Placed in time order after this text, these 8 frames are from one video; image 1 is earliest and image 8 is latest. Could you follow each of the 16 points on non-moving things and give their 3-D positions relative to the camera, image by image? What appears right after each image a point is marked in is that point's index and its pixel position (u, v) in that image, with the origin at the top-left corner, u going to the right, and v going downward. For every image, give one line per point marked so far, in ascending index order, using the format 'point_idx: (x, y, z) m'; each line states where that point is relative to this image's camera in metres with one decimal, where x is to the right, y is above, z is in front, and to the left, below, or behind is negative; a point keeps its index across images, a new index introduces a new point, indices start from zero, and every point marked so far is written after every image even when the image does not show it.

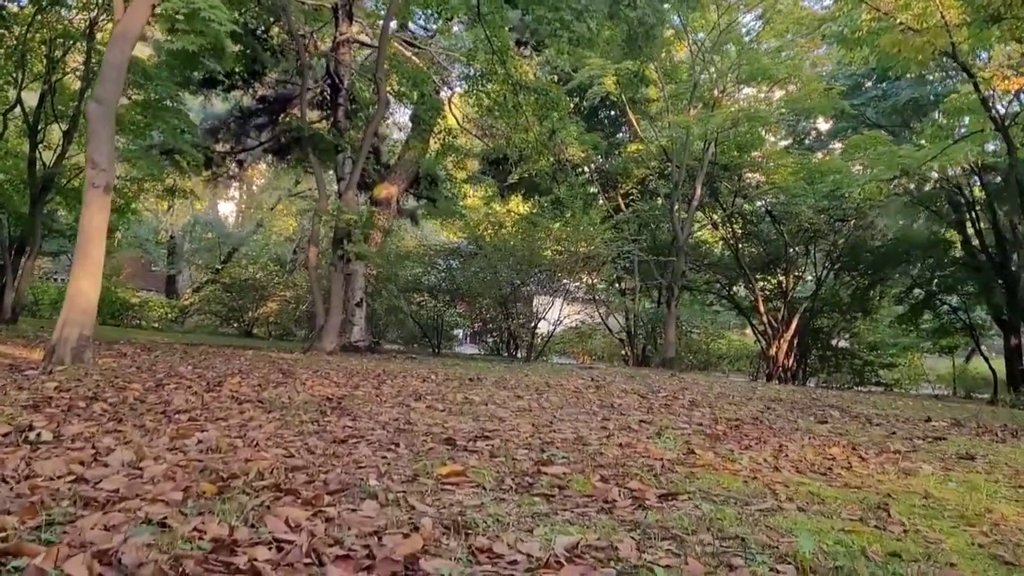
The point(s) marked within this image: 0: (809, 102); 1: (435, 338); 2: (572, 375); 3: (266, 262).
0: (+4.8, +3.0, +13.4) m
1: (-1.5, -1.0, +15.8) m
2: (+0.5, -0.7, +7.0) m
3: (-4.8, +0.5, +16.2) m
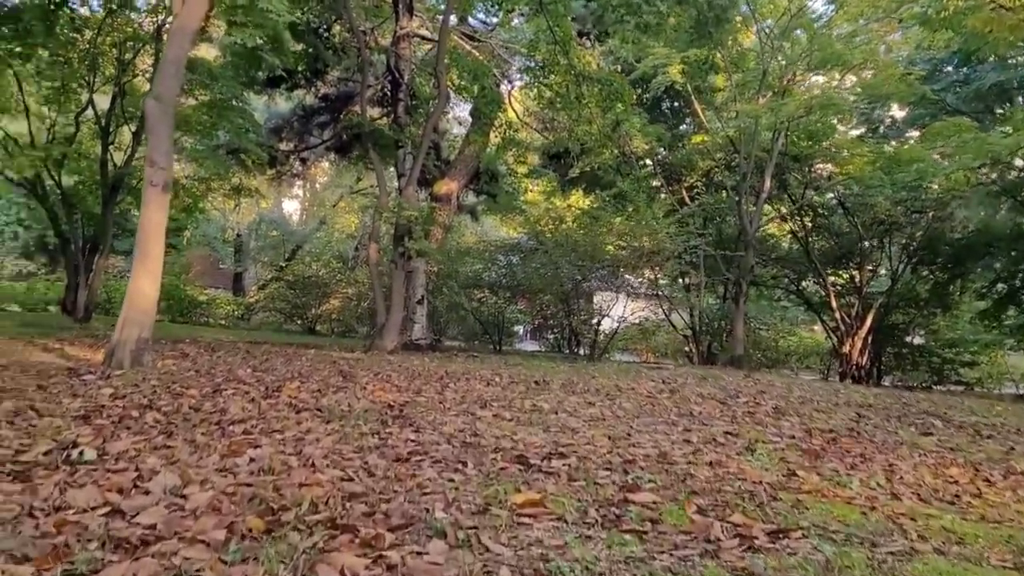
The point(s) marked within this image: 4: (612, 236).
0: (+5.8, +3.0, +12.7) m
1: (-0.3, -0.9, +15.6) m
2: (+1.0, -0.7, +6.7) m
3: (-3.6, +0.6, +16.3) m
4: (+1.5, +0.8, +13.3) m
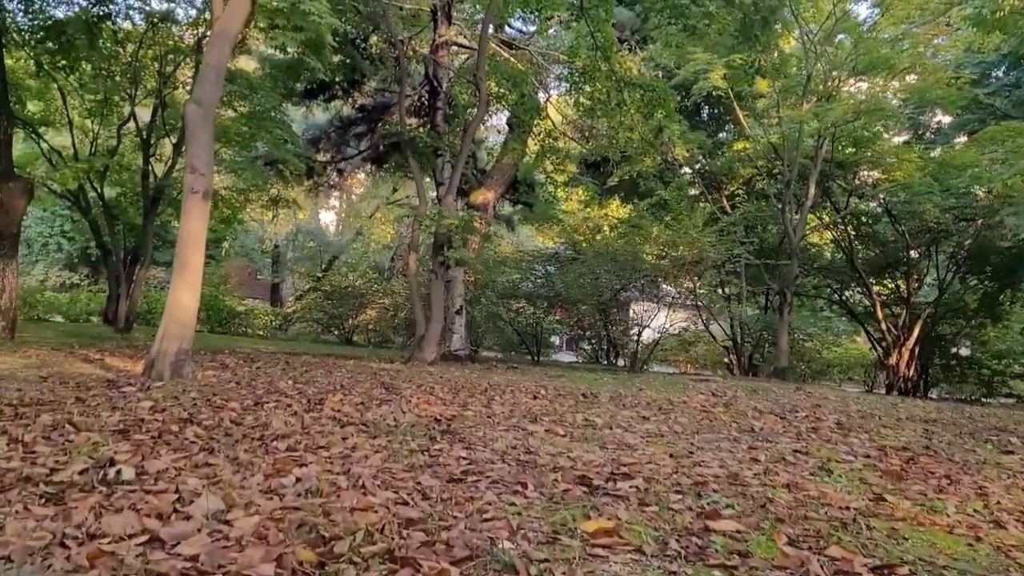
0: (+6.4, +2.9, +12.3) m
1: (+0.4, -1.1, +15.4) m
2: (+1.3, -0.8, +6.4) m
3: (-2.9, +0.4, +16.2) m
4: (+2.1, +0.7, +13.1) m
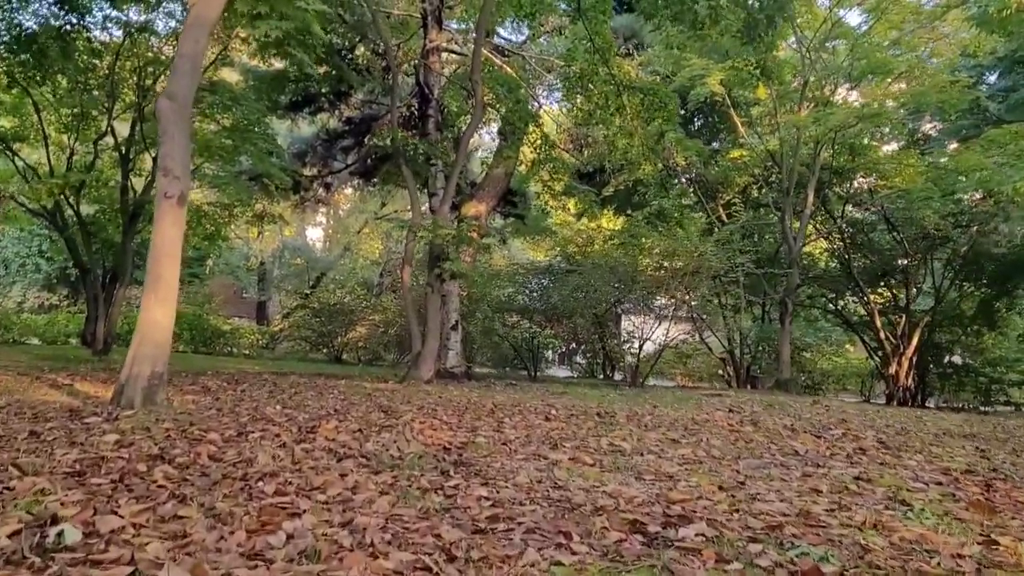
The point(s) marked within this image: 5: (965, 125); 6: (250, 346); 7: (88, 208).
0: (+6.2, +2.8, +12.1) m
1: (+0.3, -1.3, +15.0) m
2: (+1.4, -0.9, +6.1) m
3: (-3.0, 0.0, +15.8) m
4: (+2.0, +0.5, +12.7) m
5: (+7.6, +2.8, +14.0) m
6: (-5.3, -1.2, +16.9) m
7: (-6.7, +1.3, +13.1) m
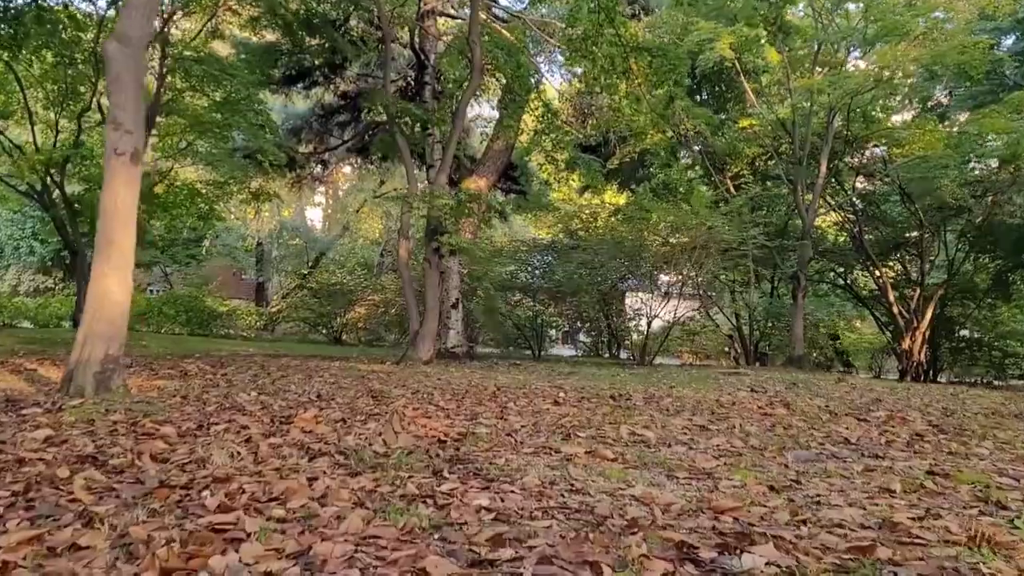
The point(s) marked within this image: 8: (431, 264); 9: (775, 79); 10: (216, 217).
0: (+6.3, +3.2, +11.6) m
1: (+0.4, -0.9, +14.6) m
2: (+1.4, -0.7, +5.6) m
3: (-3.0, +0.4, +15.4) m
4: (+2.1, +0.8, +12.2) m
5: (+7.6, +3.2, +13.5) m
6: (-5.3, -0.8, +16.5) m
7: (-6.6, +1.5, +12.6) m
8: (-0.9, +0.3, +8.8) m
9: (+4.3, +3.4, +13.6) m
10: (-5.4, +1.3, +14.9) m
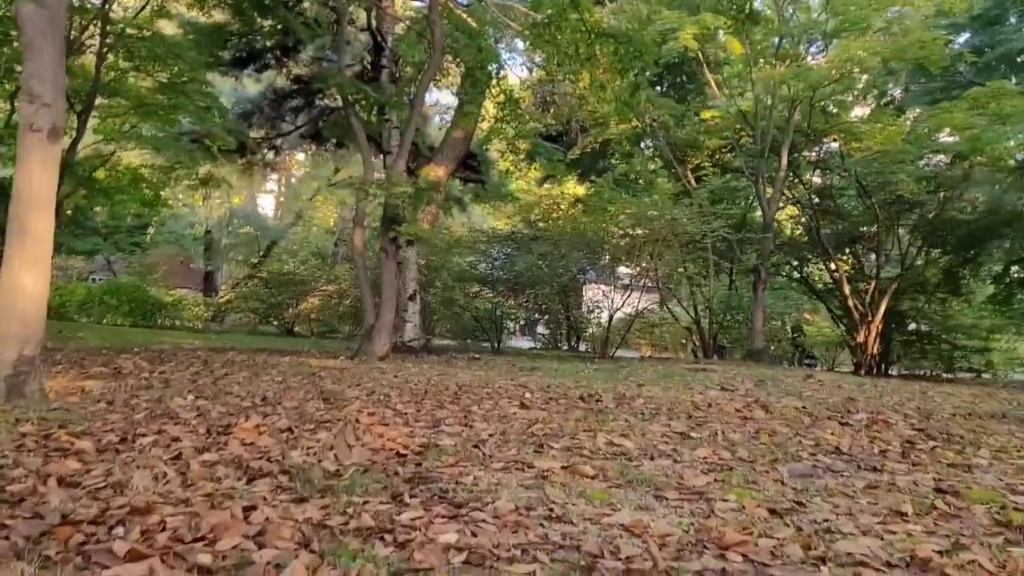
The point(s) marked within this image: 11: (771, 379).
0: (+5.7, +3.3, +11.6) m
1: (-0.4, -0.8, +14.3) m
2: (+1.1, -0.6, +5.4) m
3: (-3.7, +0.6, +14.9) m
4: (+1.5, +1.0, +12.1) m
5: (+7.0, +3.3, +13.6) m
6: (-6.1, -0.6, +15.9) m
7: (-7.2, +1.7, +11.9) m
8: (-1.3, +0.3, +8.5) m
9: (+3.7, +3.5, +13.5) m
10: (-6.1, +1.5, +14.4) m
11: (+2.0, -0.7, +6.2) m
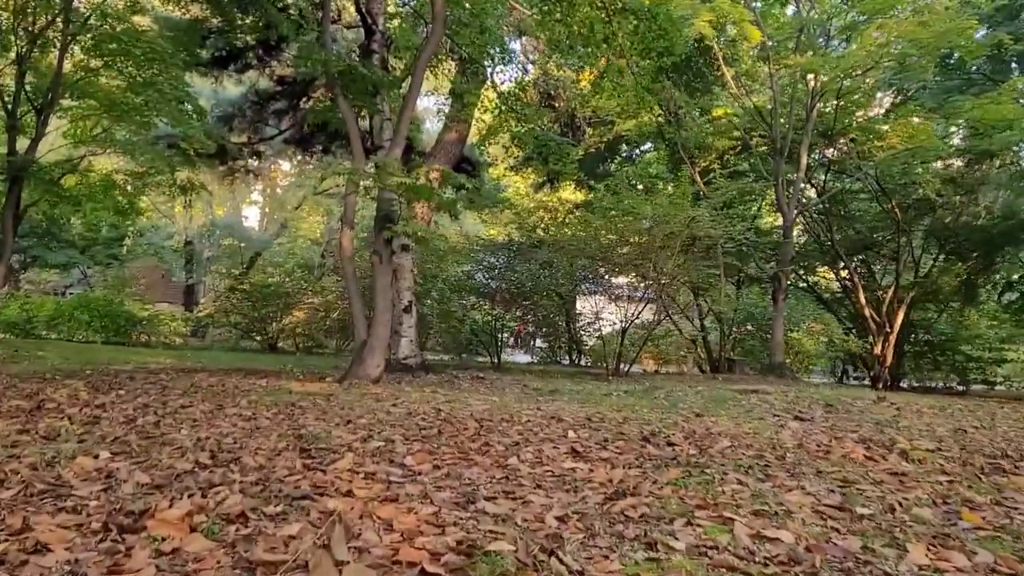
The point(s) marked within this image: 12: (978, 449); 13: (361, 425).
0: (+5.7, +3.2, +10.7) m
1: (-0.4, -1.0, +13.3) m
2: (+1.3, -0.7, +4.4) m
3: (-3.7, +0.4, +13.9) m
4: (+1.5, +0.8, +11.1) m
5: (+7.0, +3.2, +12.7) m
6: (-6.1, -0.8, +14.9) m
7: (-7.2, +1.5, +10.9) m
8: (-1.2, +0.2, +7.5) m
9: (+3.6, +3.4, +12.6) m
10: (-6.1, +1.2, +13.3) m
11: (+2.1, -0.7, +5.3) m
12: (+1.9, -0.6, +3.2) m
13: (-0.7, -0.6, +3.6) m
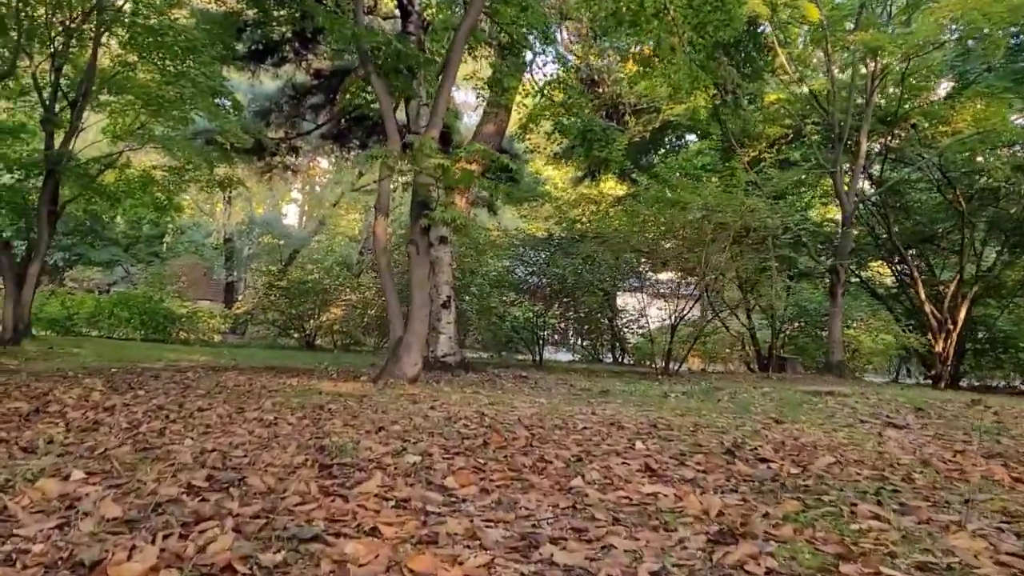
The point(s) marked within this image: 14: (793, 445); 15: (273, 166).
0: (+6.2, +3.3, +10.0) m
1: (+0.3, -0.9, +12.9) m
2: (+1.5, -0.6, +3.9) m
3: (-3.0, +0.5, +13.6) m
4: (+2.0, +0.9, +10.6) m
5: (+7.6, +3.3, +11.9) m
6: (-5.4, -0.8, +14.7) m
7: (-6.7, +1.6, +10.7) m
8: (-0.8, +0.3, +7.1) m
9: (+4.3, +3.5, +11.9) m
10: (-5.4, +1.3, +13.1) m
11: (+2.4, -0.7, +4.7) m
12: (+2.0, -0.6, +2.7) m
13: (-0.5, -0.5, +3.2) m
14: (+1.0, -0.5, +2.8) m
15: (-3.6, +1.9, +12.1) m
